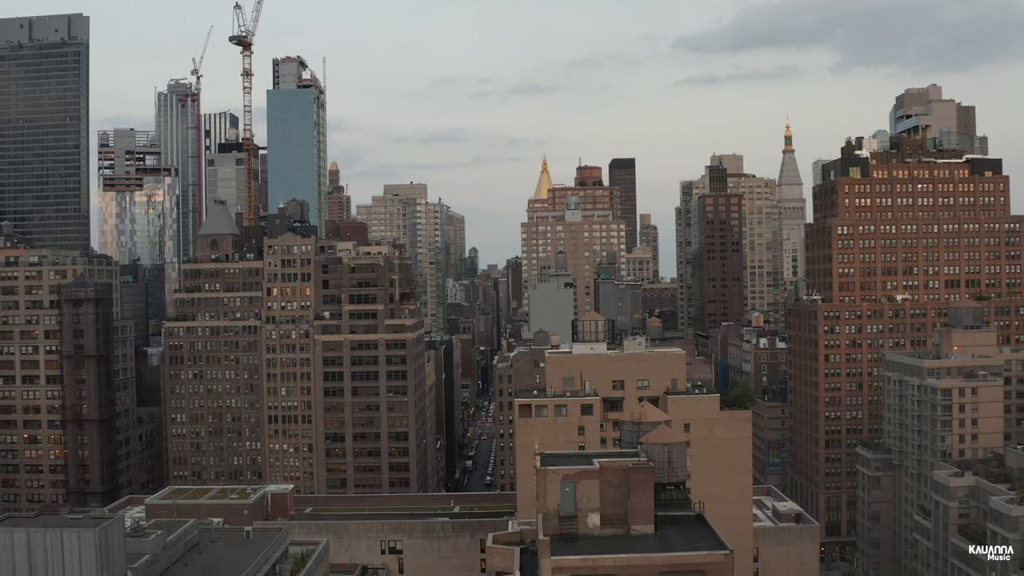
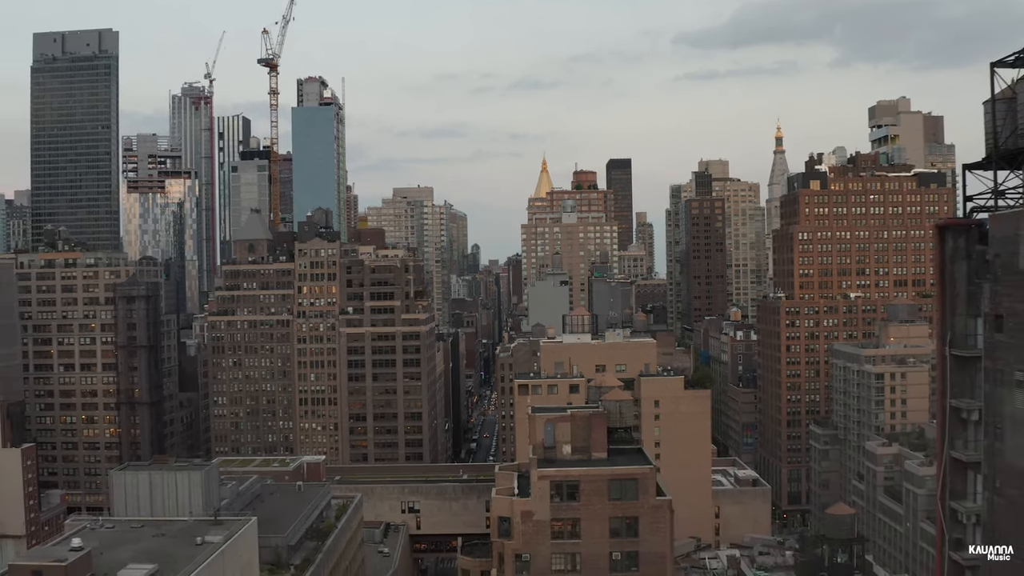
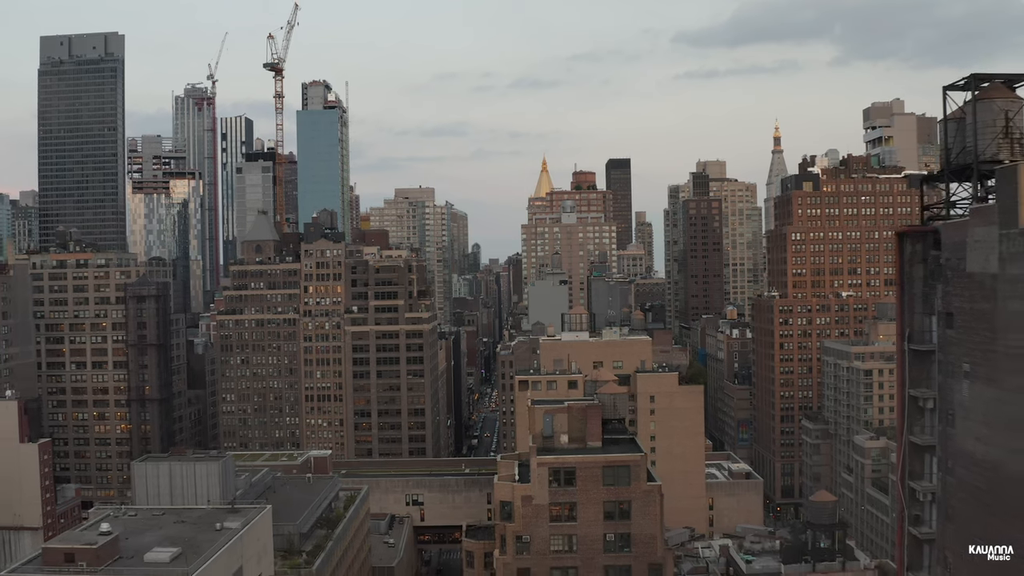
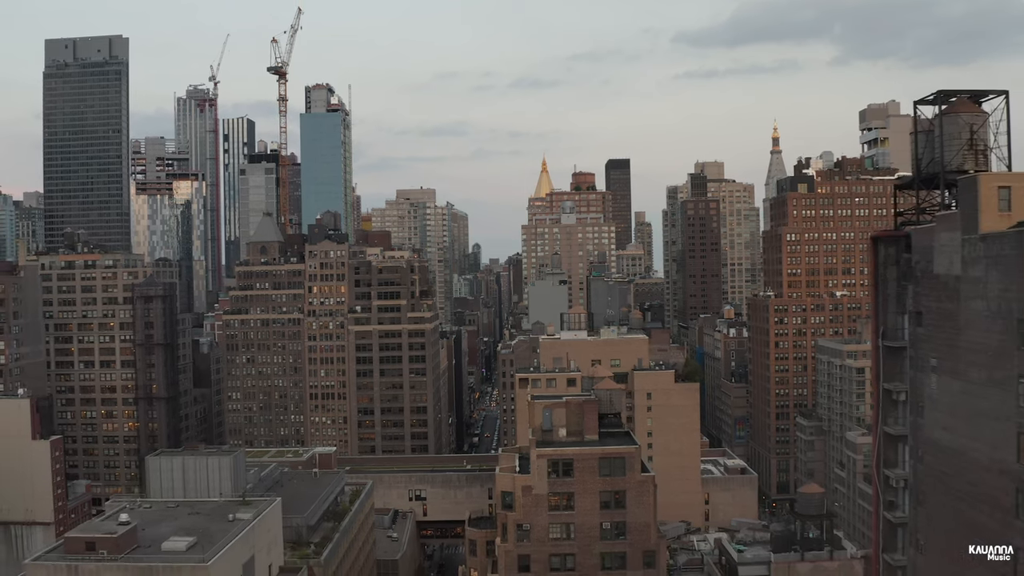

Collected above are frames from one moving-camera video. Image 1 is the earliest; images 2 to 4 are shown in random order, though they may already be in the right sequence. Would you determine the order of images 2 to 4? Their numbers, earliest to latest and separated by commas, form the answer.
2, 3, 4
